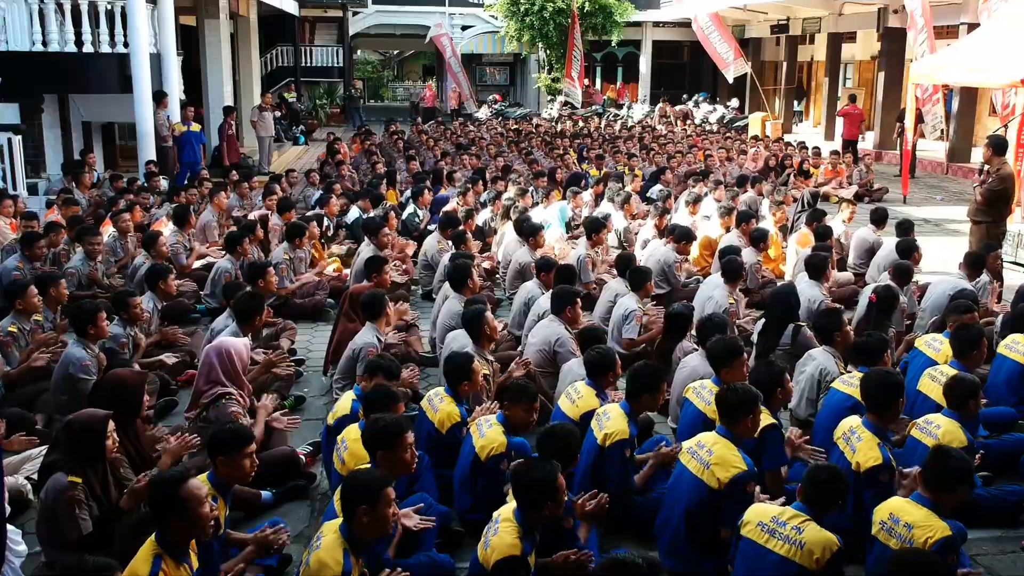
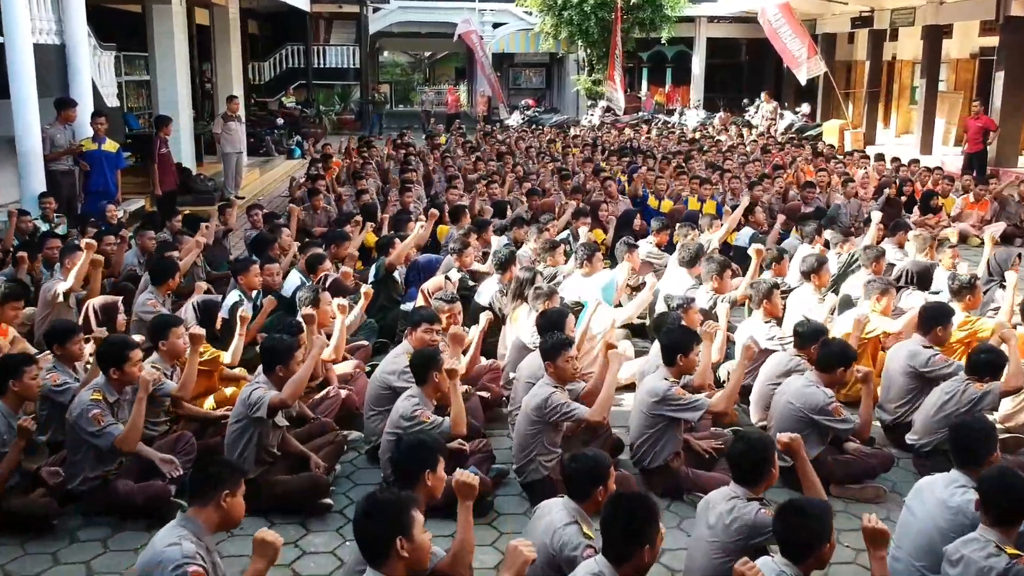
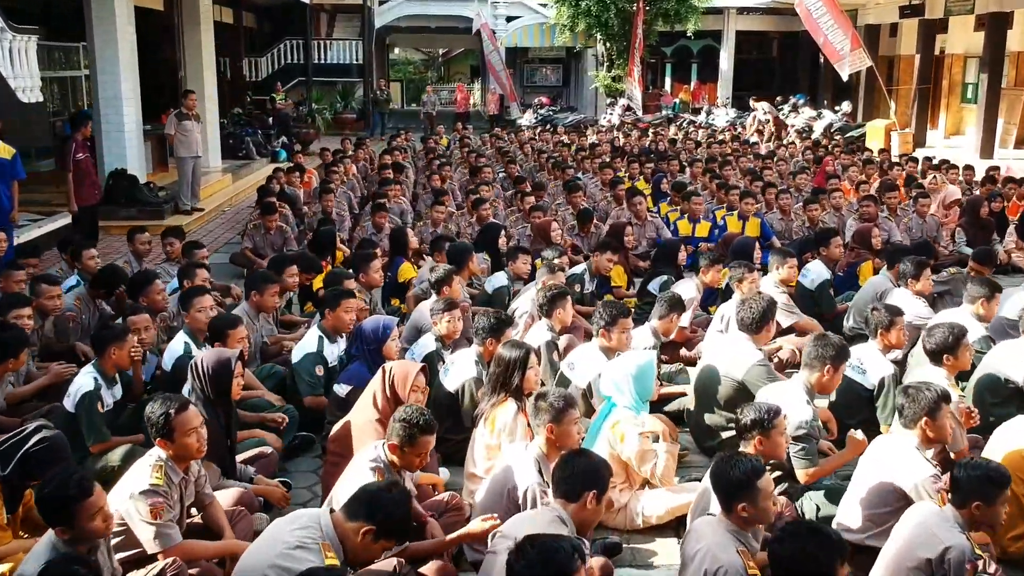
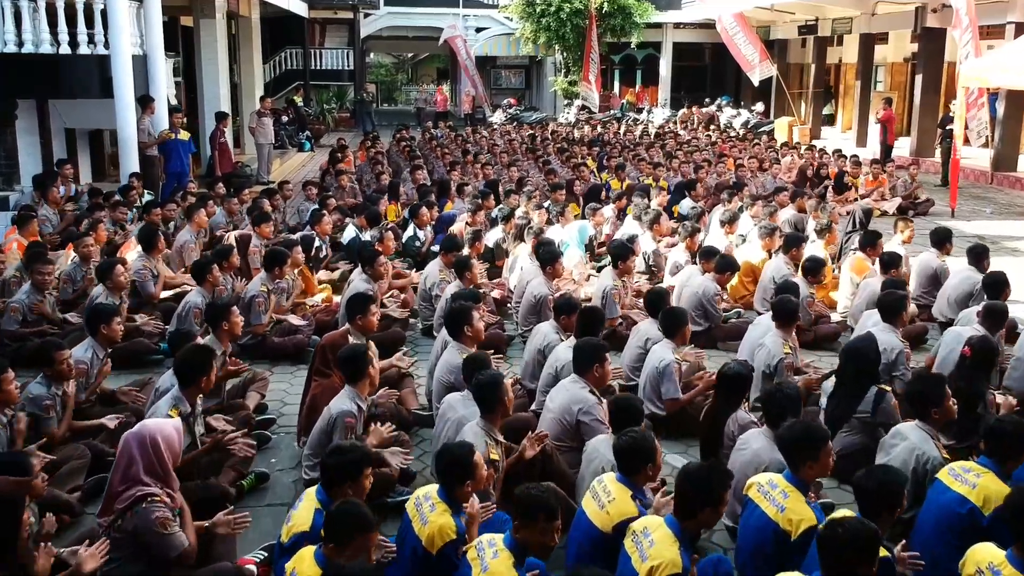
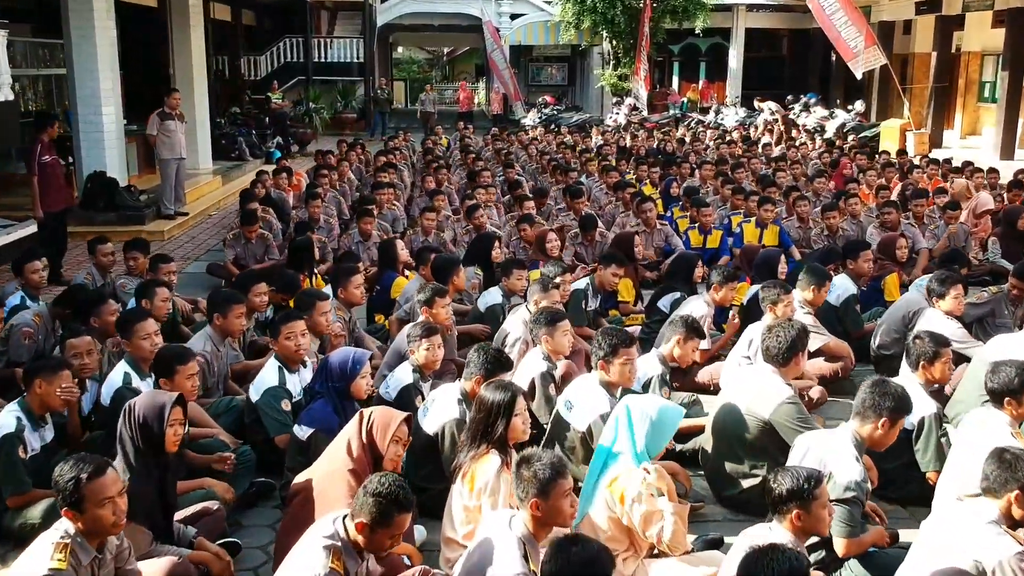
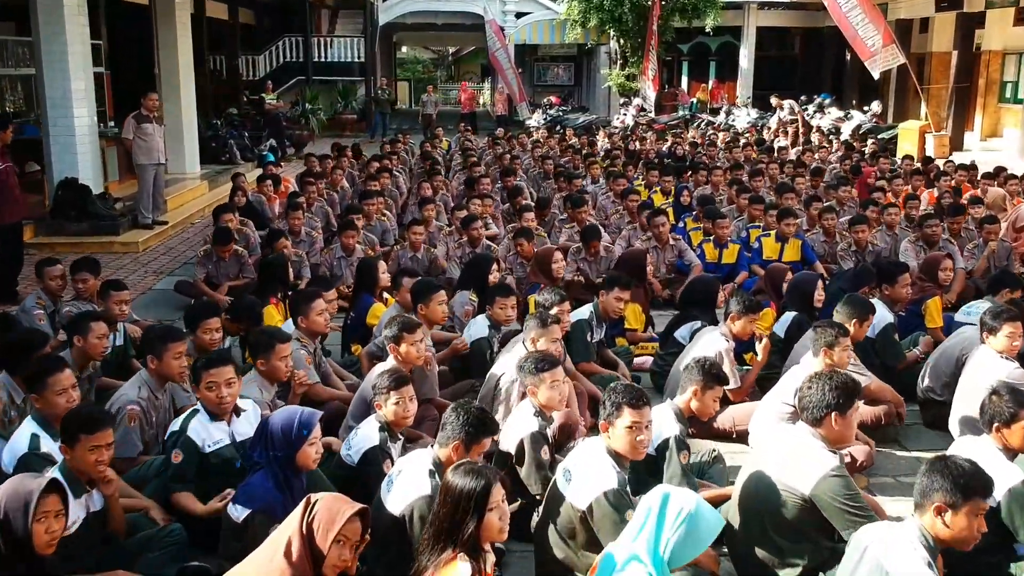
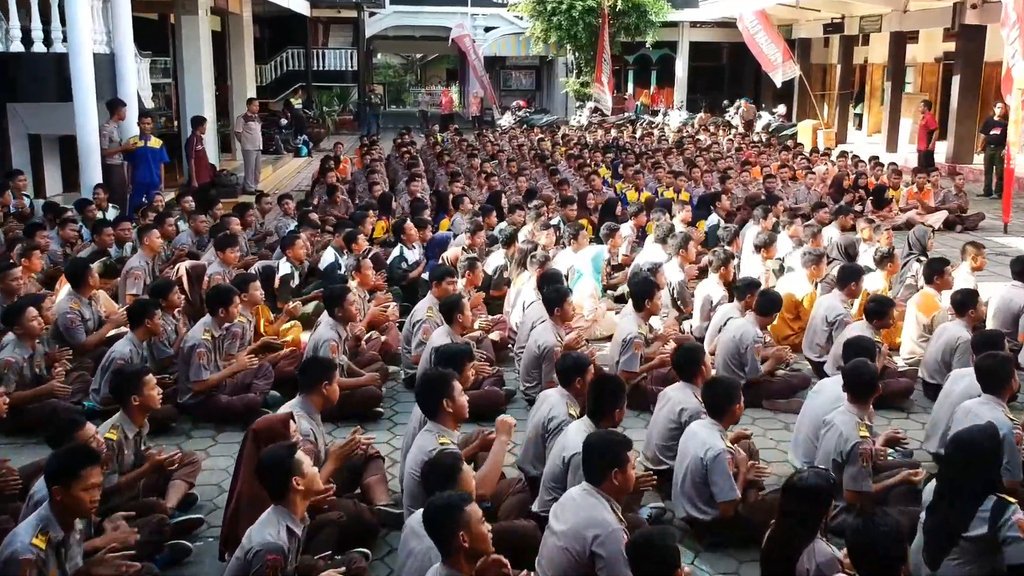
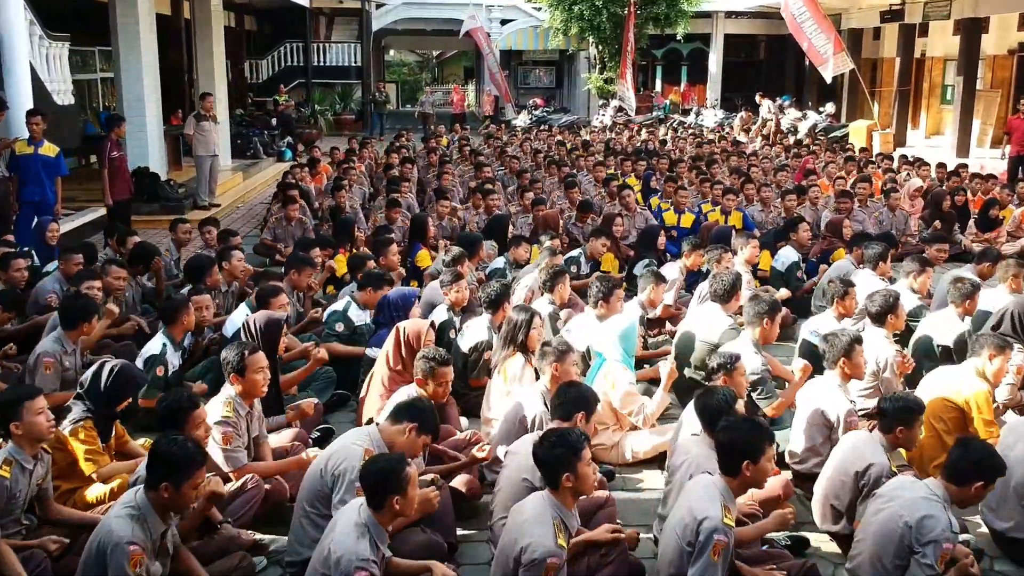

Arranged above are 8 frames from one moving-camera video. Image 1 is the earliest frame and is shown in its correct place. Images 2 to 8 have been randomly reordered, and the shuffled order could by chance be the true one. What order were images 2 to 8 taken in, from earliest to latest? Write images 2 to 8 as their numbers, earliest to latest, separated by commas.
4, 7, 2, 8, 3, 5, 6
